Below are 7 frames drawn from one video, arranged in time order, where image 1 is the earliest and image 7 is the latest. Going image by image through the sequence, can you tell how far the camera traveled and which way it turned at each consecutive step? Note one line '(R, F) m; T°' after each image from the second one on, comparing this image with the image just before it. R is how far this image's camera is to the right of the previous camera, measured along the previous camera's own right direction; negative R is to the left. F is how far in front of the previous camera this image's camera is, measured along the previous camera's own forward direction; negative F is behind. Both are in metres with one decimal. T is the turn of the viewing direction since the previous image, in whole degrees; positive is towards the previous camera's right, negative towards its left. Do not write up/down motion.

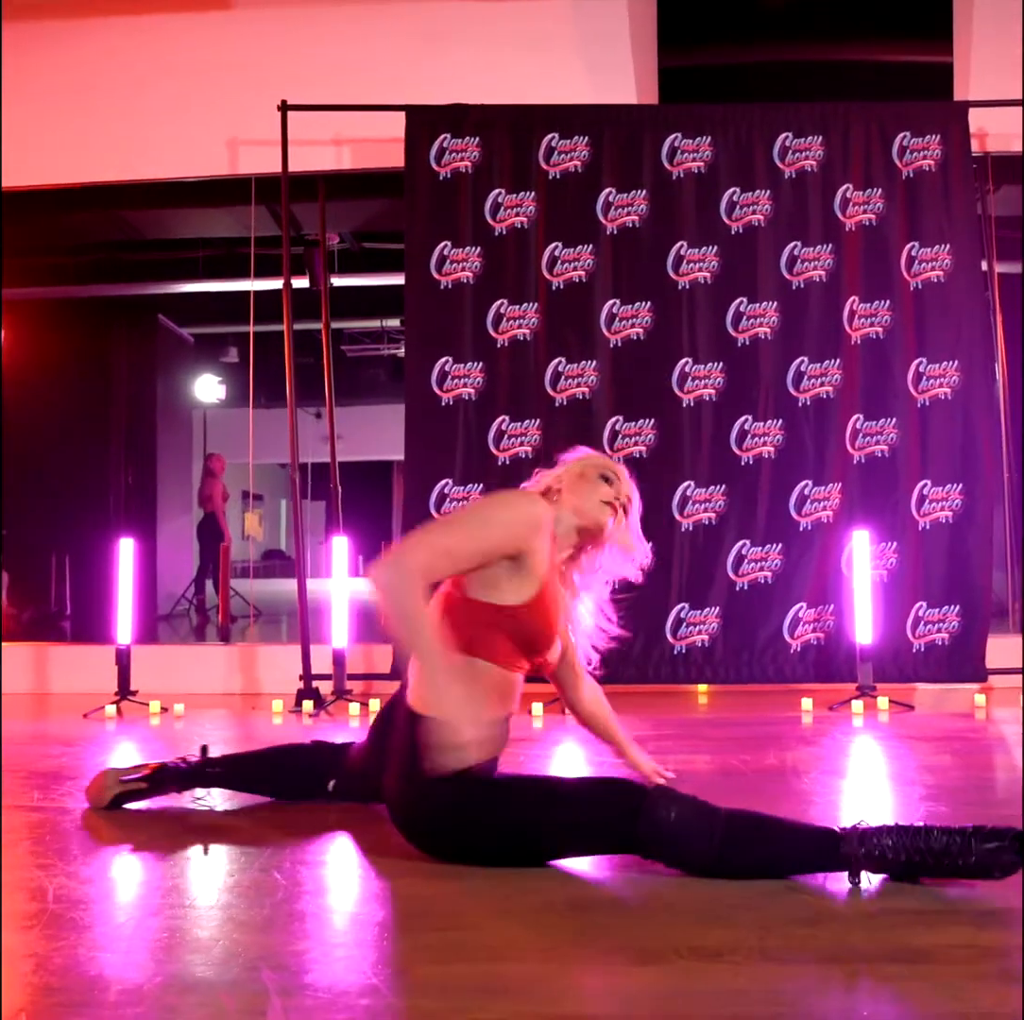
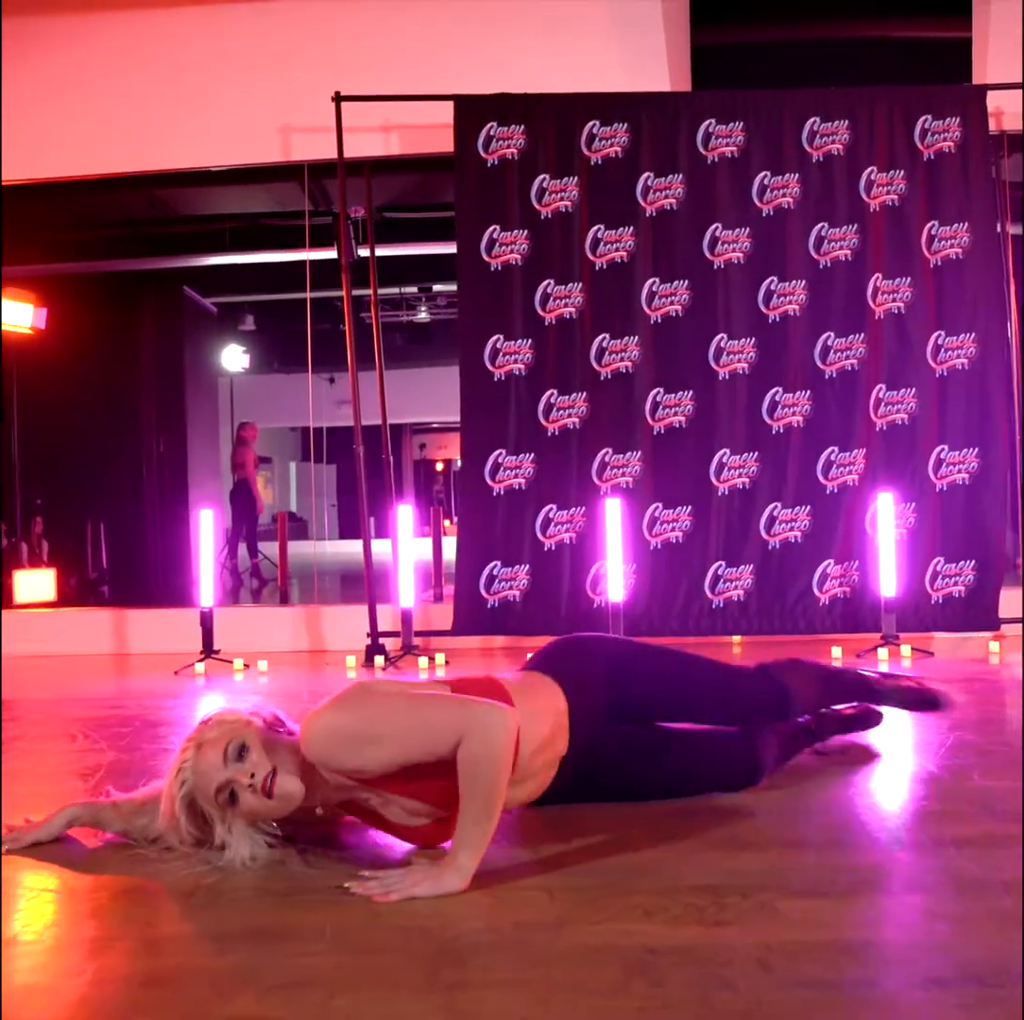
(-0.2, -0.3) m; 0°
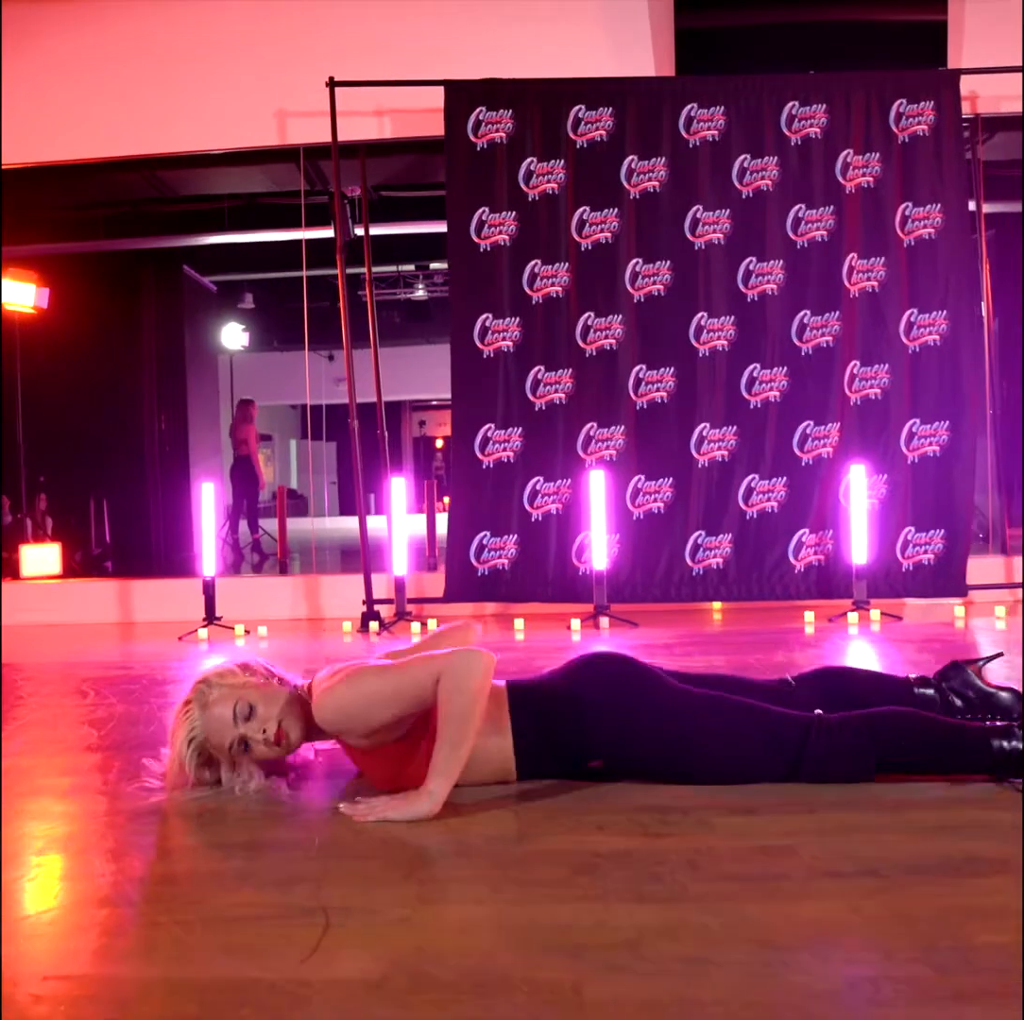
(+0.1, -0.2) m; 0°
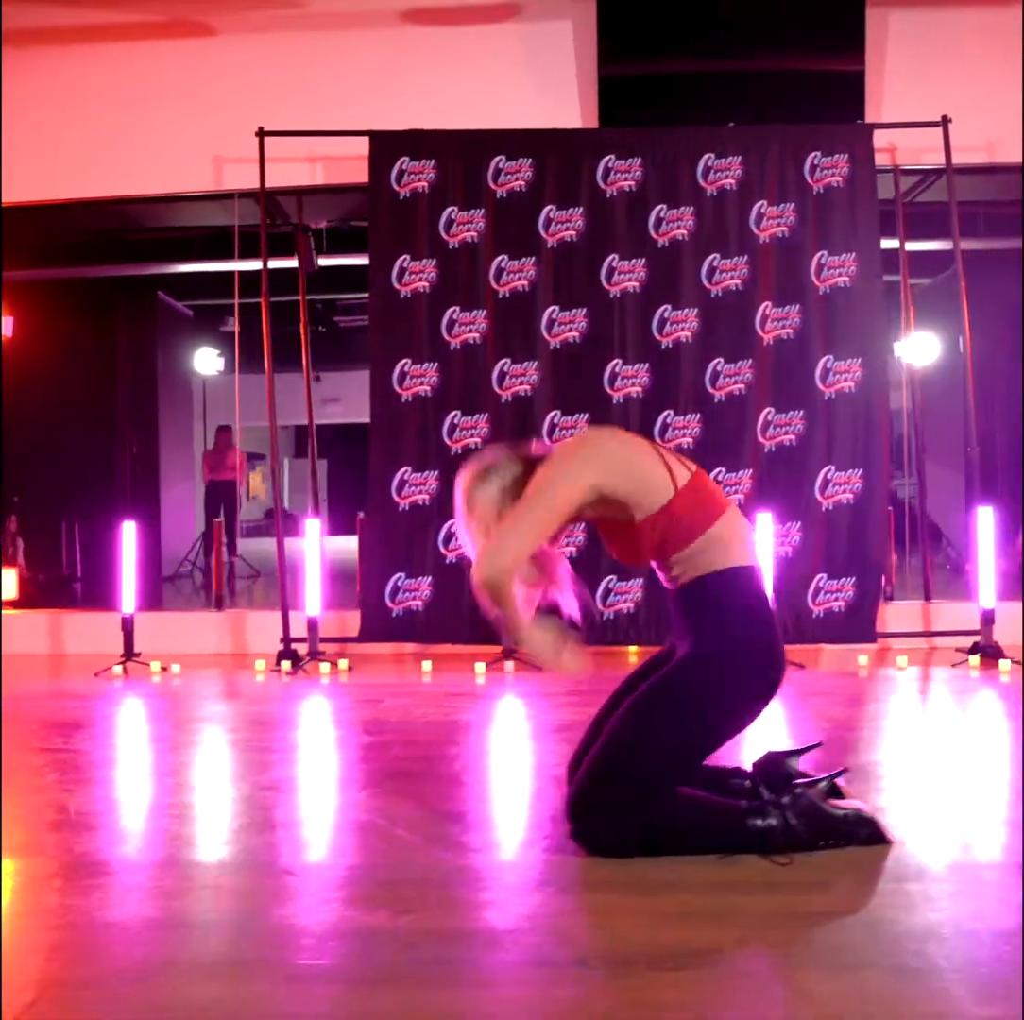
(+0.4, -0.1) m; -1°
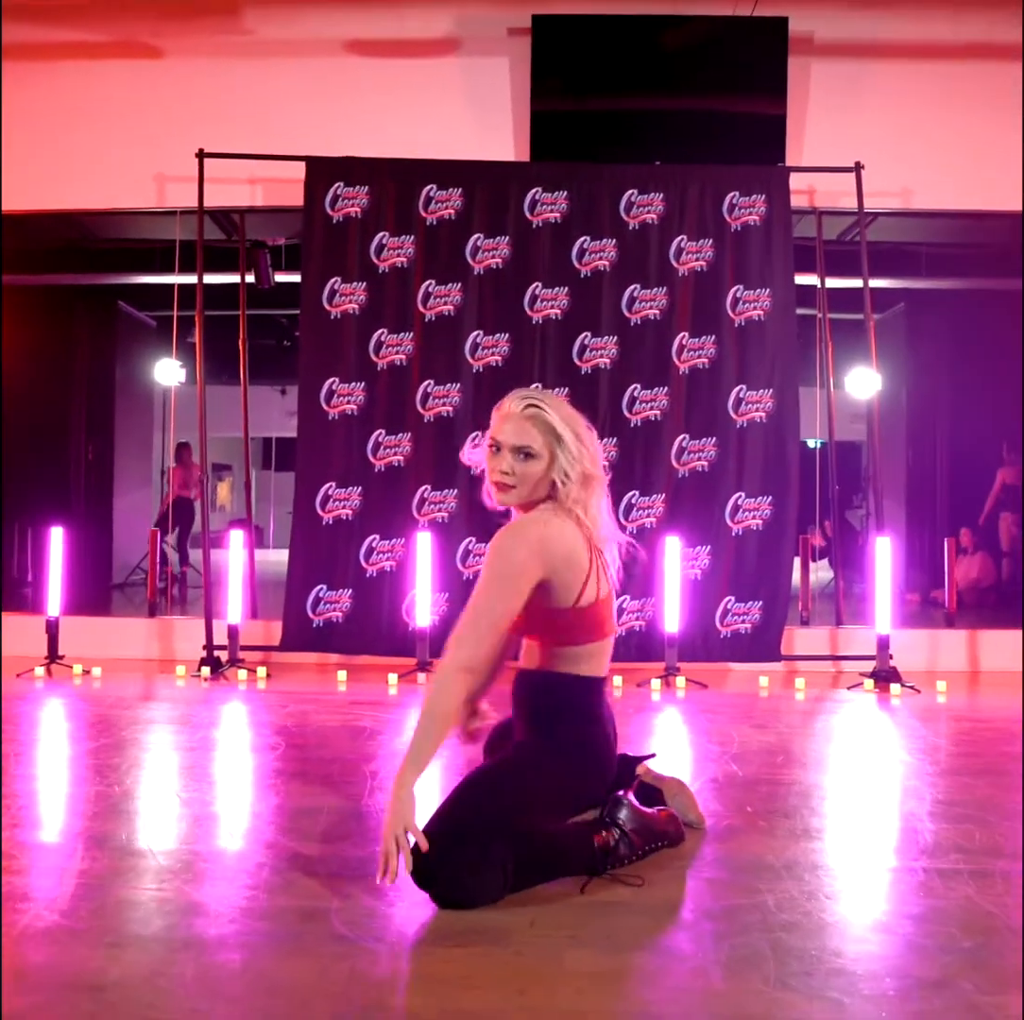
(+0.3, -0.1) m; +1°
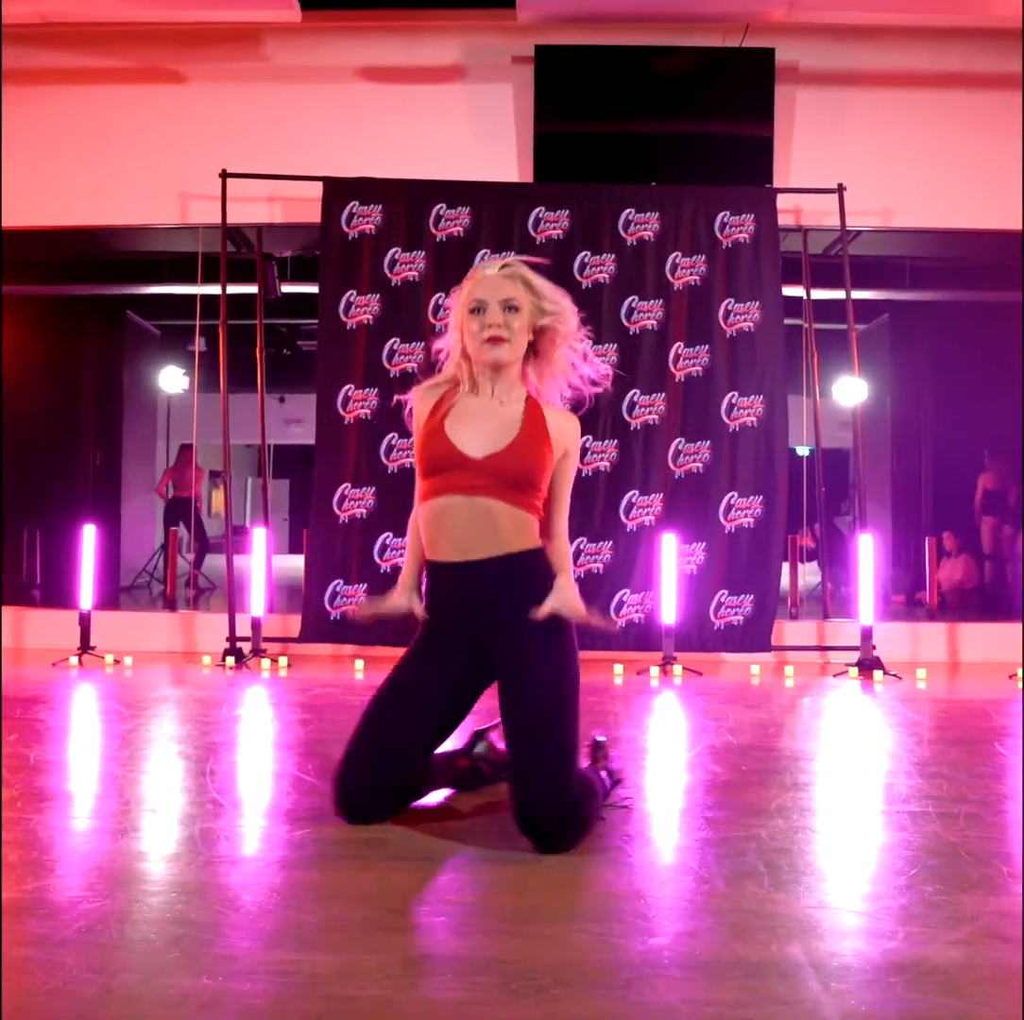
(-0.1, -0.3) m; +1°
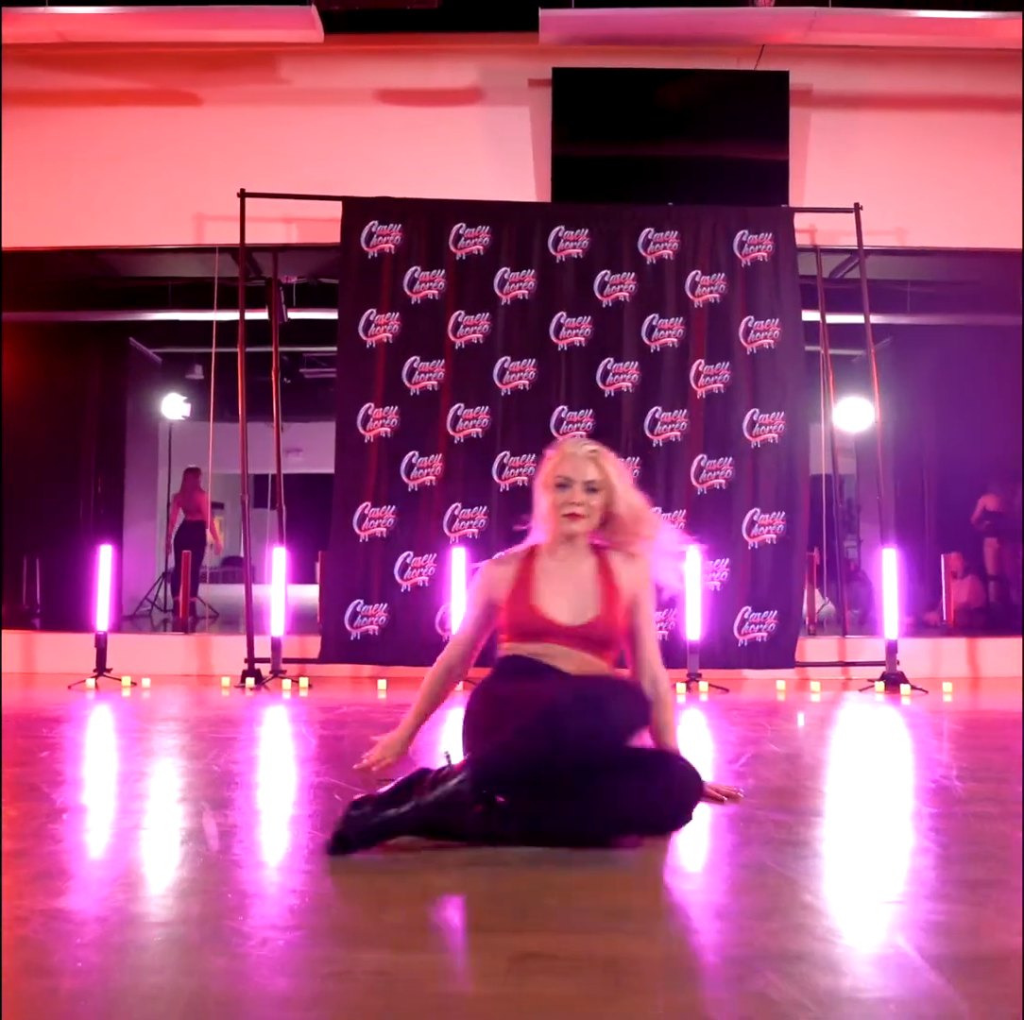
(-0.2, 0.0) m; +1°
